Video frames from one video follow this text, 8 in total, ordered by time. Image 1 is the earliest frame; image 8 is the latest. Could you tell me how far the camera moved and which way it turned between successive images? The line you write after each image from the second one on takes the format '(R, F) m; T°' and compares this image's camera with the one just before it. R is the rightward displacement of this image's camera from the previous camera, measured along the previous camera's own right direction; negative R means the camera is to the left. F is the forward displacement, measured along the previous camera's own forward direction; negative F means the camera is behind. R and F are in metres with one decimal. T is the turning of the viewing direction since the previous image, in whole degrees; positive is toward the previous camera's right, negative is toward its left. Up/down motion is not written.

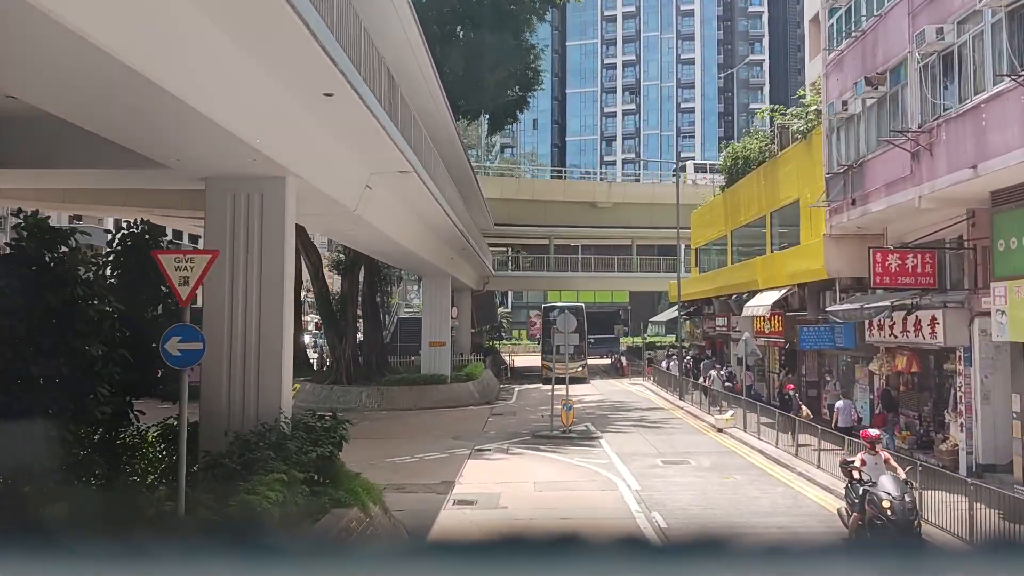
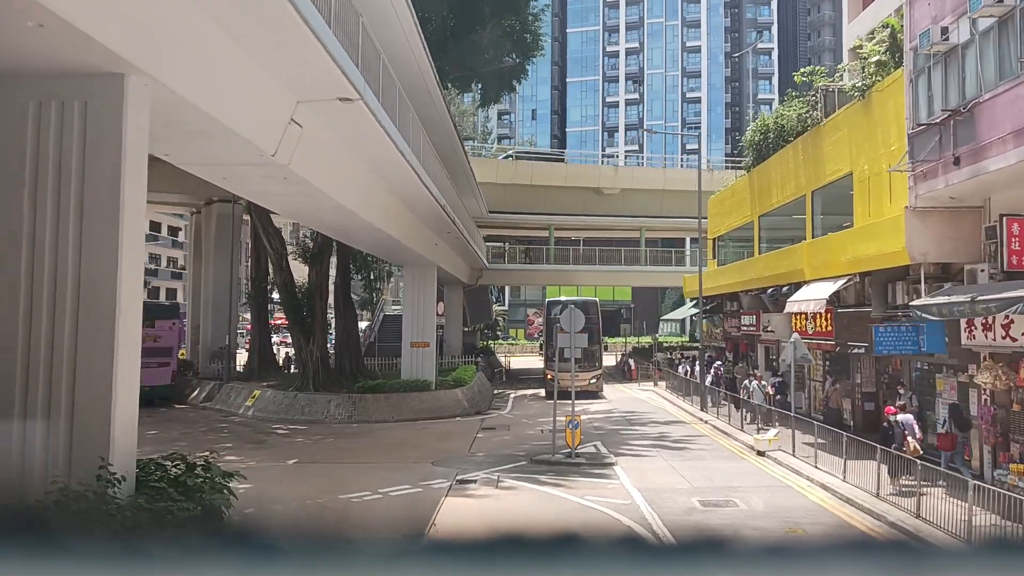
(+0.1, +3.4) m; 0°
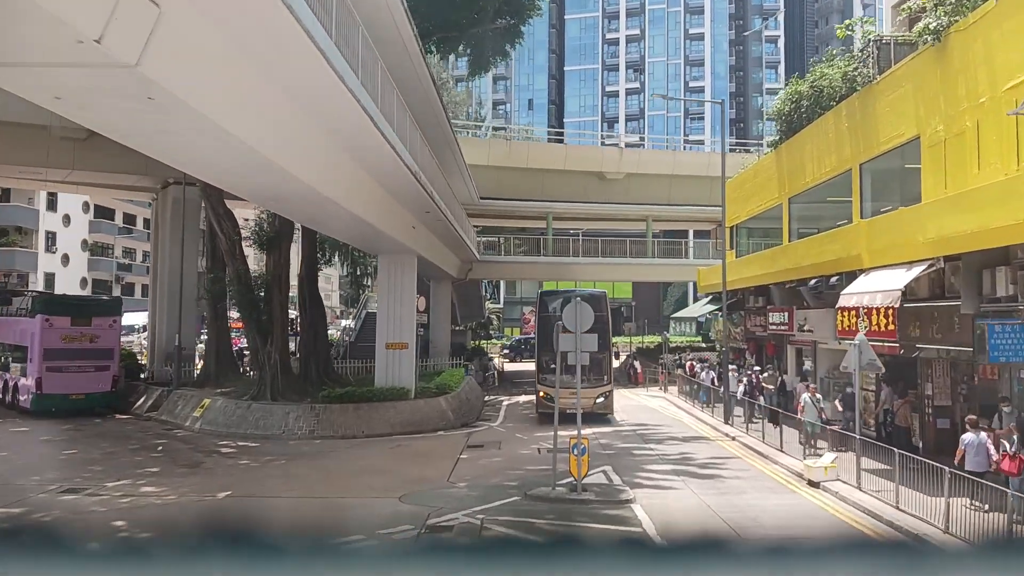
(+0.1, +3.0) m; 0°
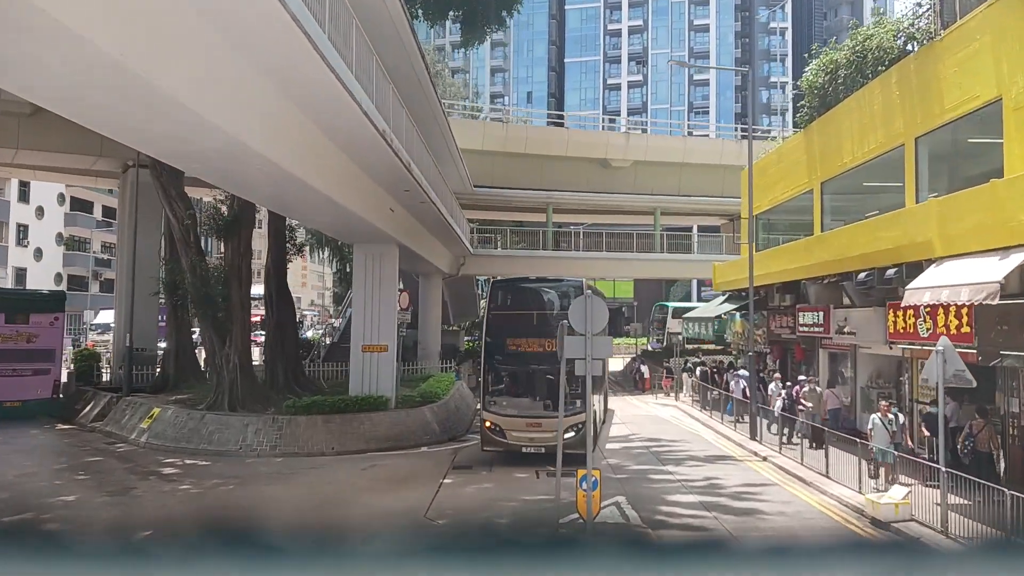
(+0.1, +2.3) m; 0°
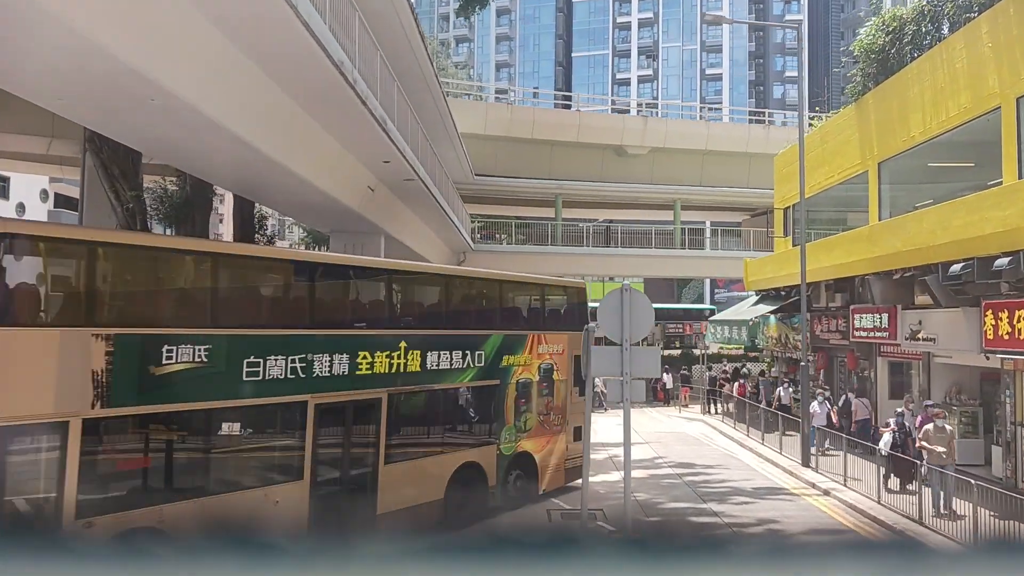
(0.0, +2.5) m; 0°
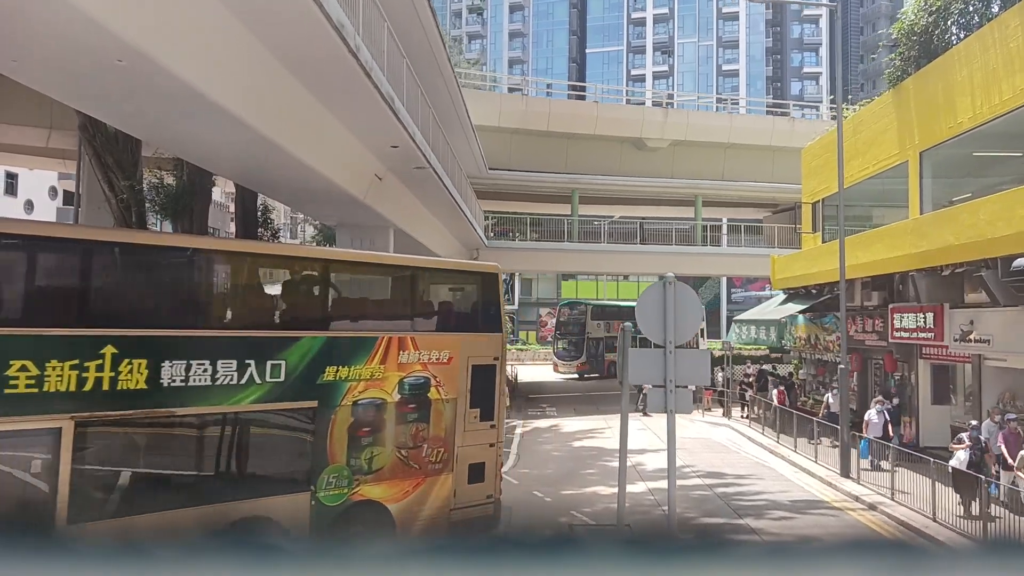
(-0.1, +0.8) m; -1°
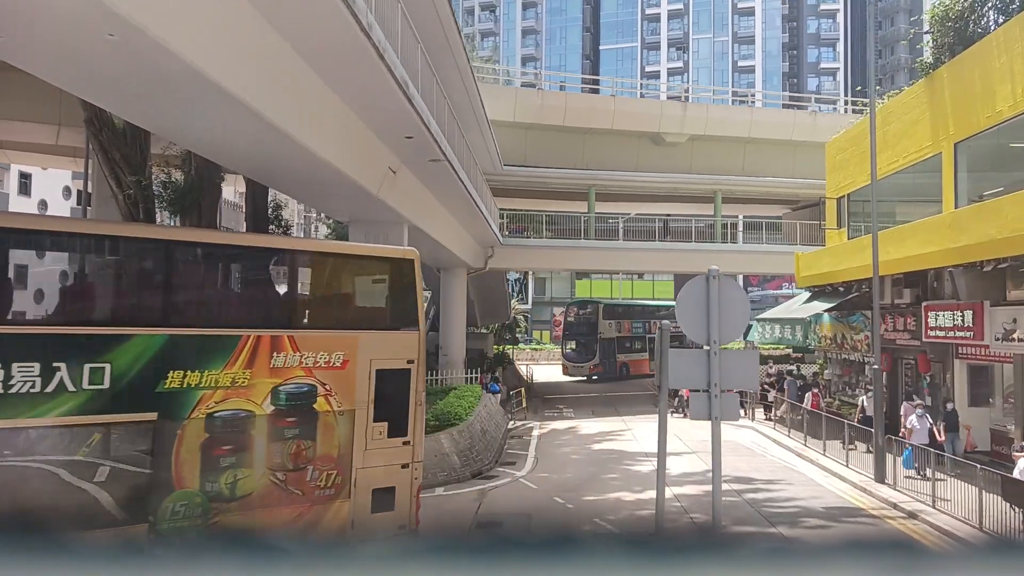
(-0.1, +0.5) m; -1°
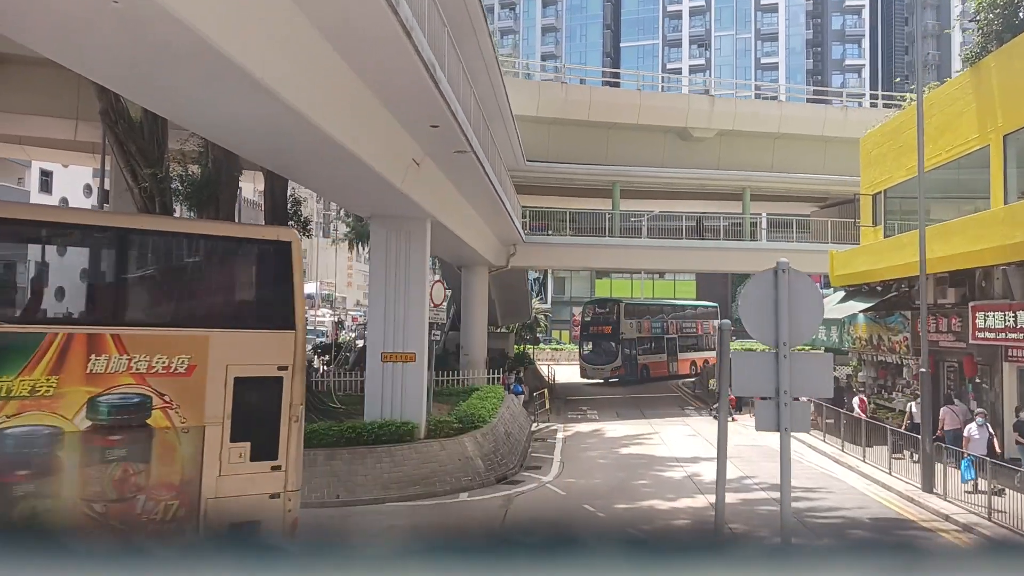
(-0.1, +0.5) m; -1°
